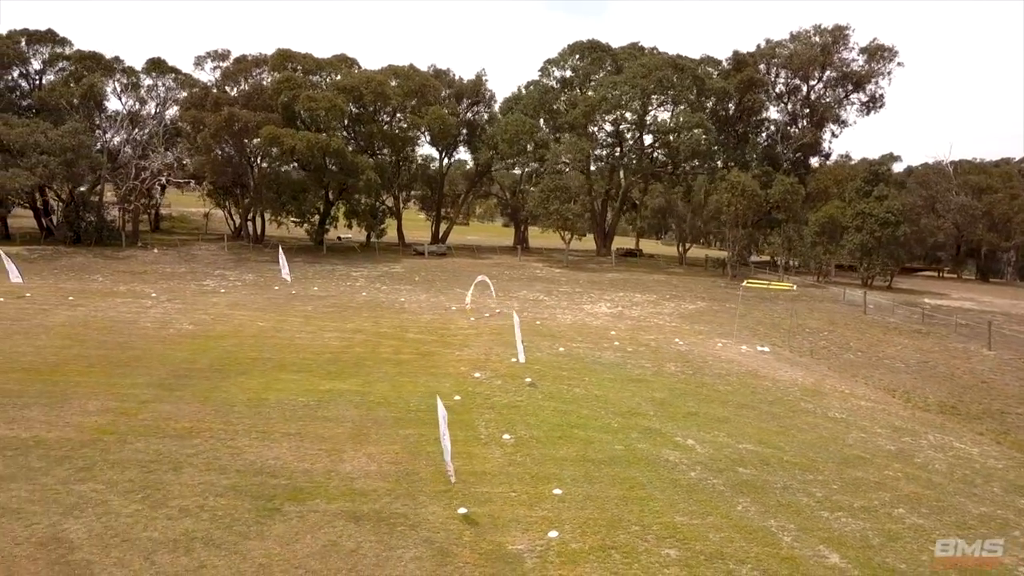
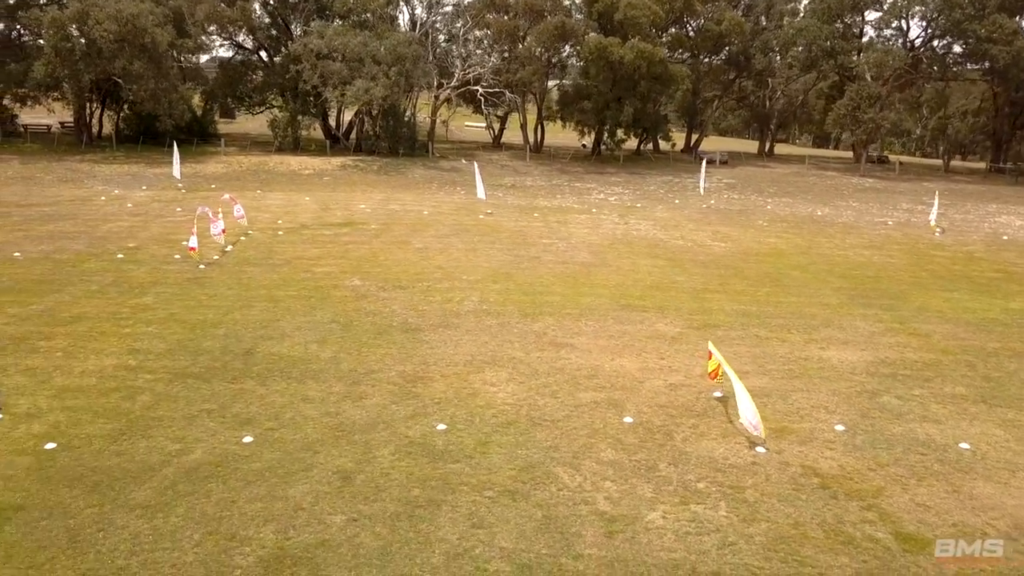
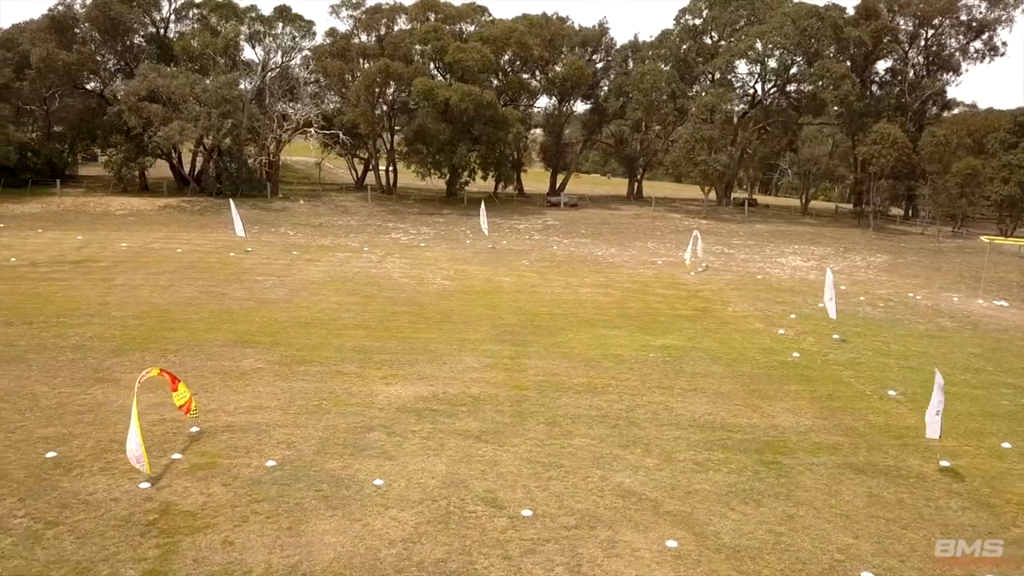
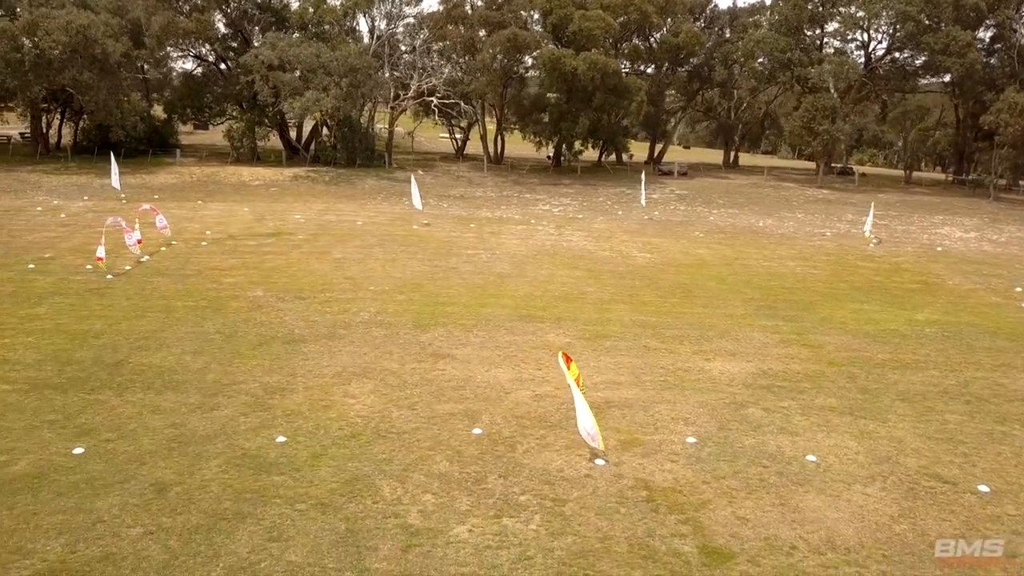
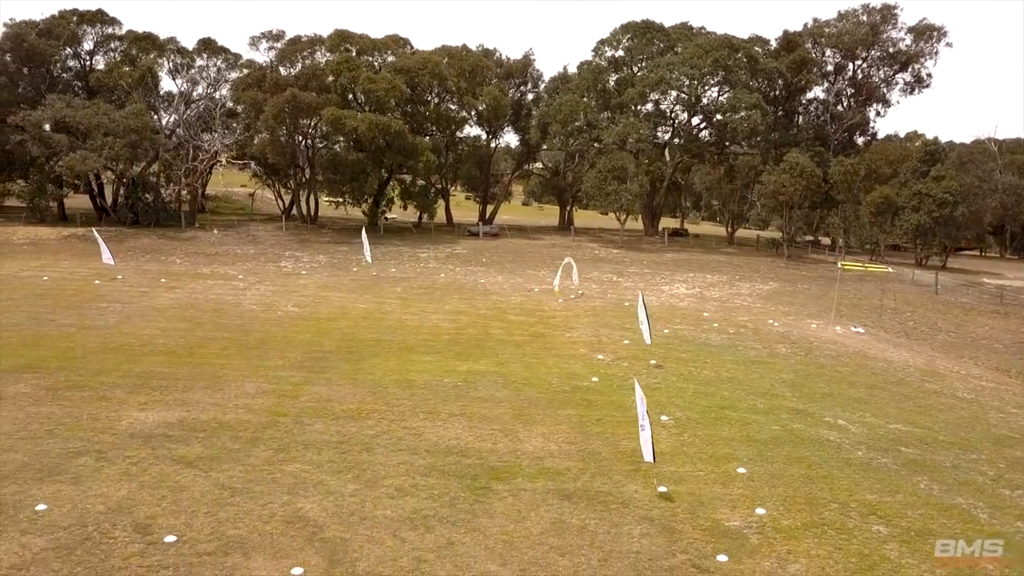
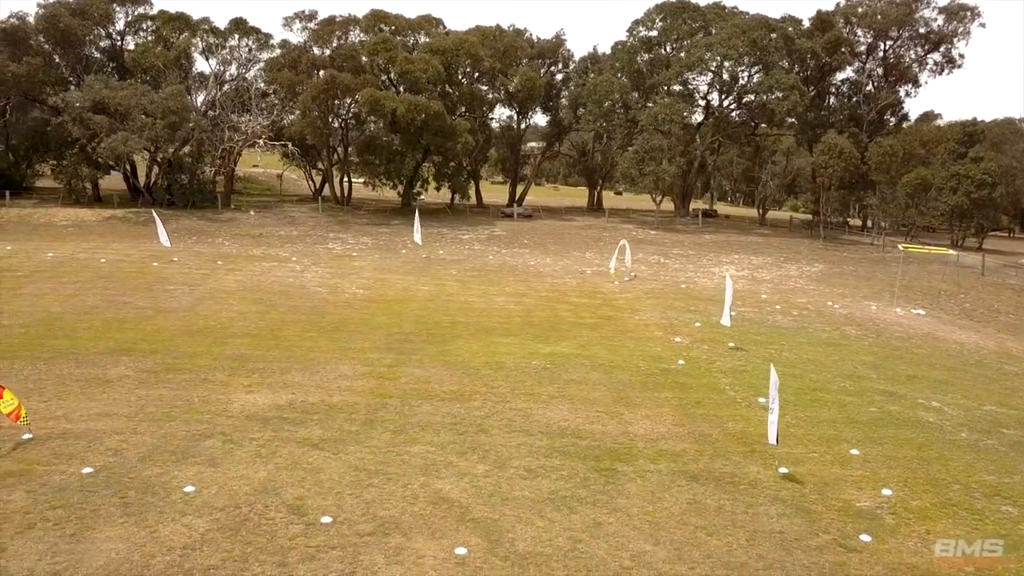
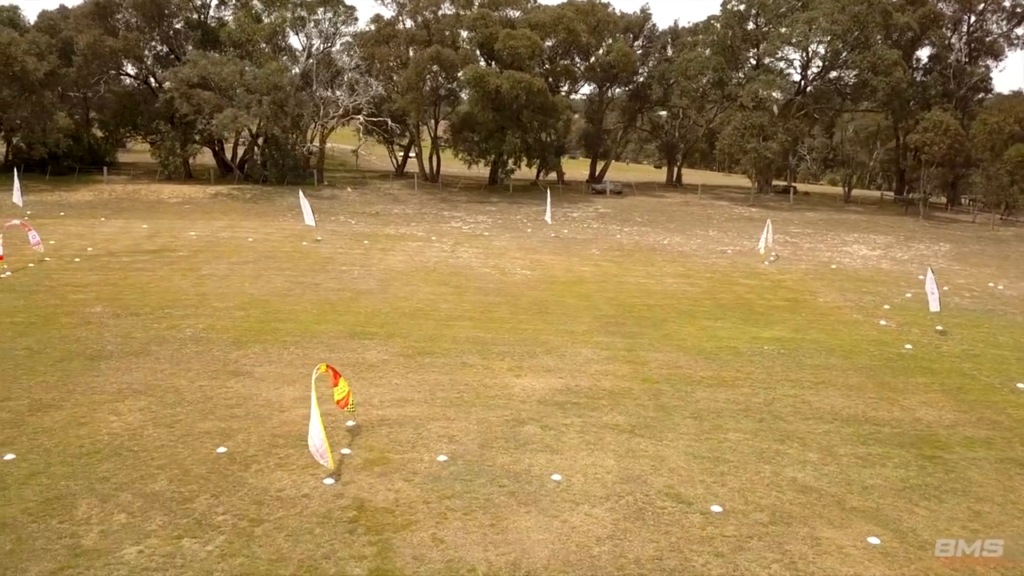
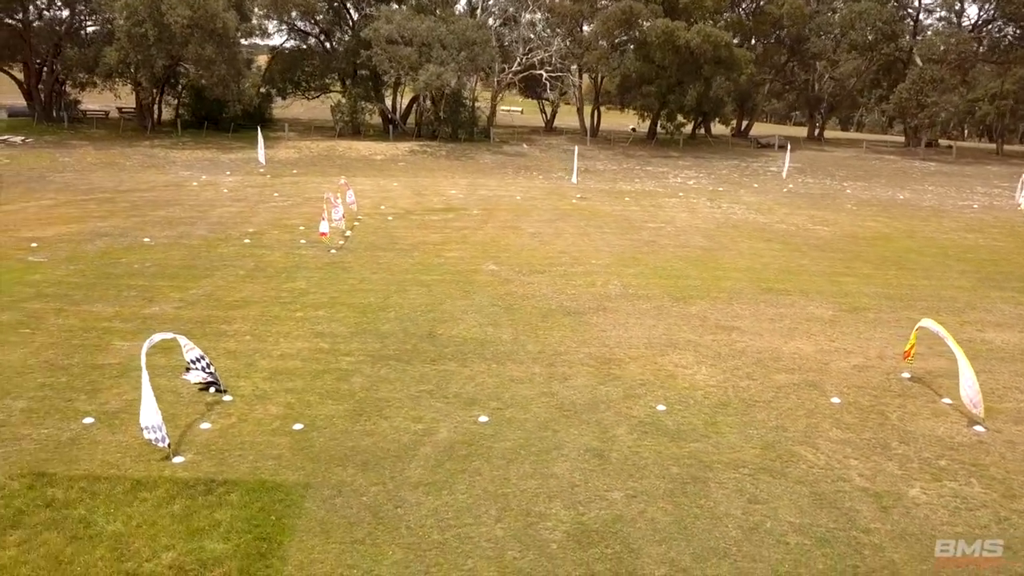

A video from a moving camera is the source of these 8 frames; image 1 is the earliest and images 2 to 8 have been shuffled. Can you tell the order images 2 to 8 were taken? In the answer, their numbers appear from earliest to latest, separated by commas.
5, 6, 3, 7, 4, 2, 8
